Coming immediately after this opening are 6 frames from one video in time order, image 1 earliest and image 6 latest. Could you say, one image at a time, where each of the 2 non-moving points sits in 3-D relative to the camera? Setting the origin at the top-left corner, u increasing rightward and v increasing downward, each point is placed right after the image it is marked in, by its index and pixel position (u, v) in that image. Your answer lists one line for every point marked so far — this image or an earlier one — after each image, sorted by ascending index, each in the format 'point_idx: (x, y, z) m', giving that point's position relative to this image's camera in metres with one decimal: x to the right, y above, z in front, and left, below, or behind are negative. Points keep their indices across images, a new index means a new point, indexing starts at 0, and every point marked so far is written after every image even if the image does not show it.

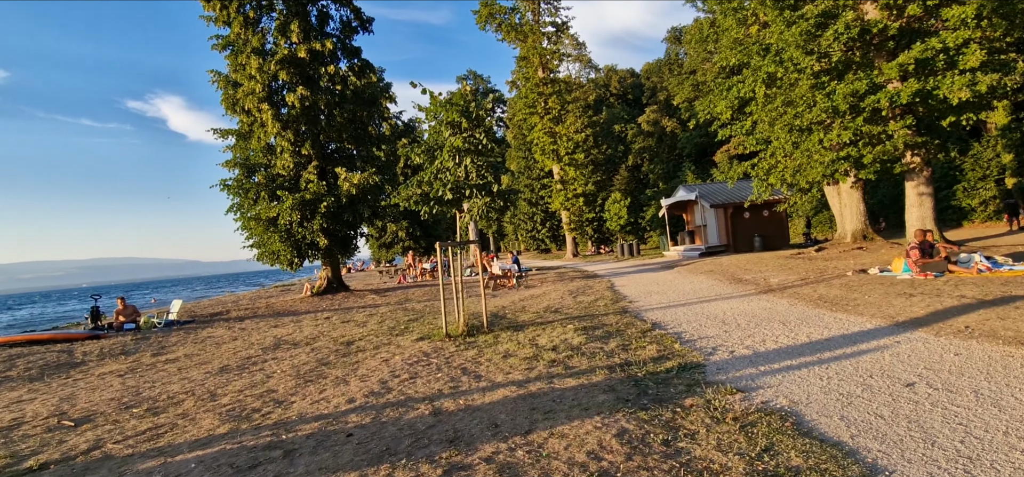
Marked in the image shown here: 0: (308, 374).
0: (-2.6, -1.7, +6.9) m
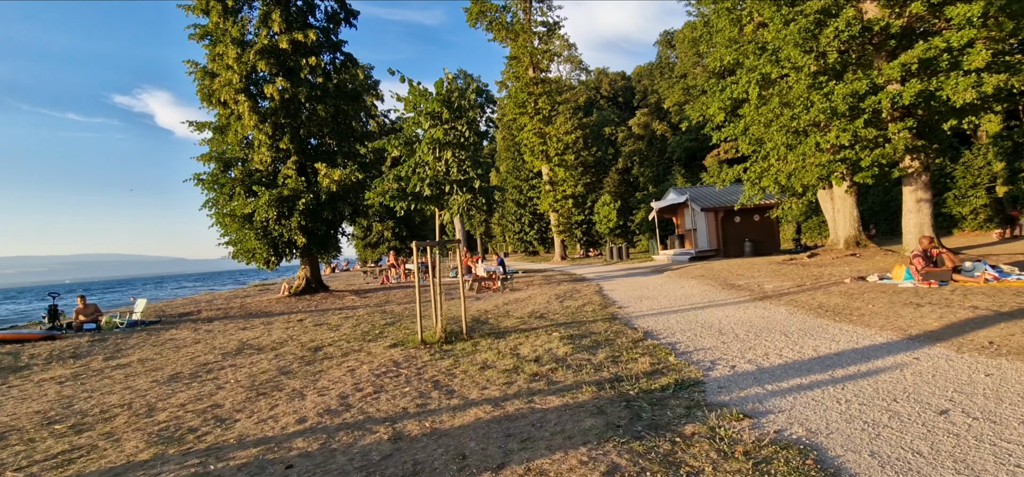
0: (-2.9, -1.7, +6.2) m
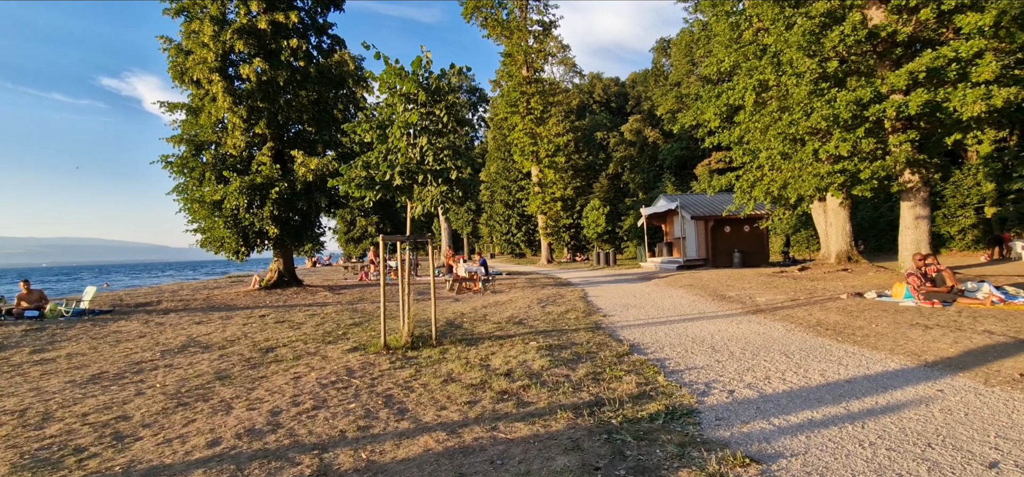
0: (-3.2, -1.5, +5.3) m
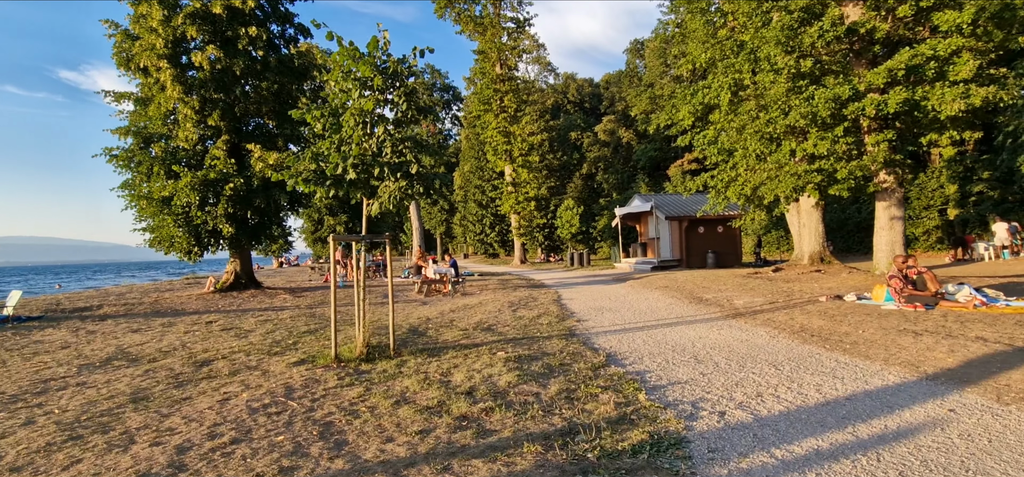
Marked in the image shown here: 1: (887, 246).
0: (-3.6, -1.5, +4.5) m
1: (+10.2, -0.2, +14.6) m
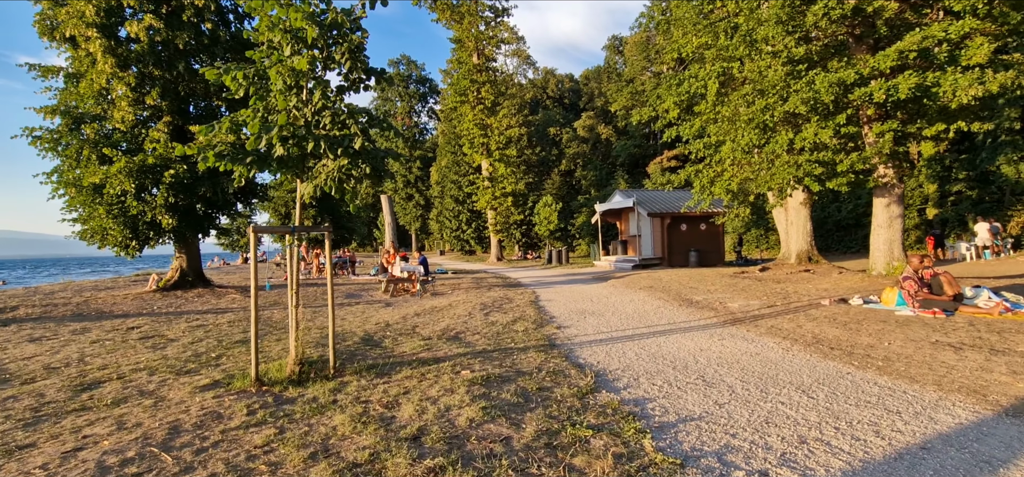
0: (-3.8, -1.4, +3.1) m
1: (+9.5, -0.2, +13.7) m
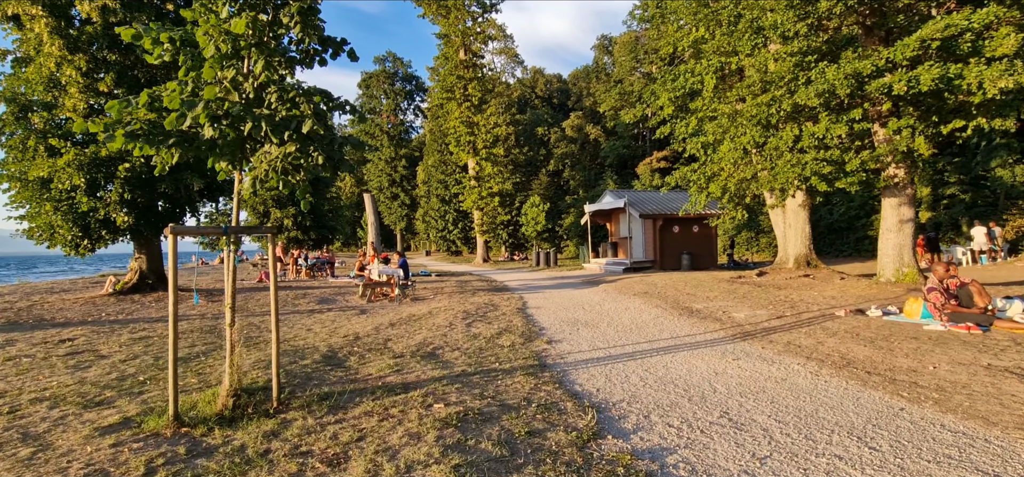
0: (-3.9, -1.5, +2.0) m
1: (+9.2, -0.3, +12.9) m
